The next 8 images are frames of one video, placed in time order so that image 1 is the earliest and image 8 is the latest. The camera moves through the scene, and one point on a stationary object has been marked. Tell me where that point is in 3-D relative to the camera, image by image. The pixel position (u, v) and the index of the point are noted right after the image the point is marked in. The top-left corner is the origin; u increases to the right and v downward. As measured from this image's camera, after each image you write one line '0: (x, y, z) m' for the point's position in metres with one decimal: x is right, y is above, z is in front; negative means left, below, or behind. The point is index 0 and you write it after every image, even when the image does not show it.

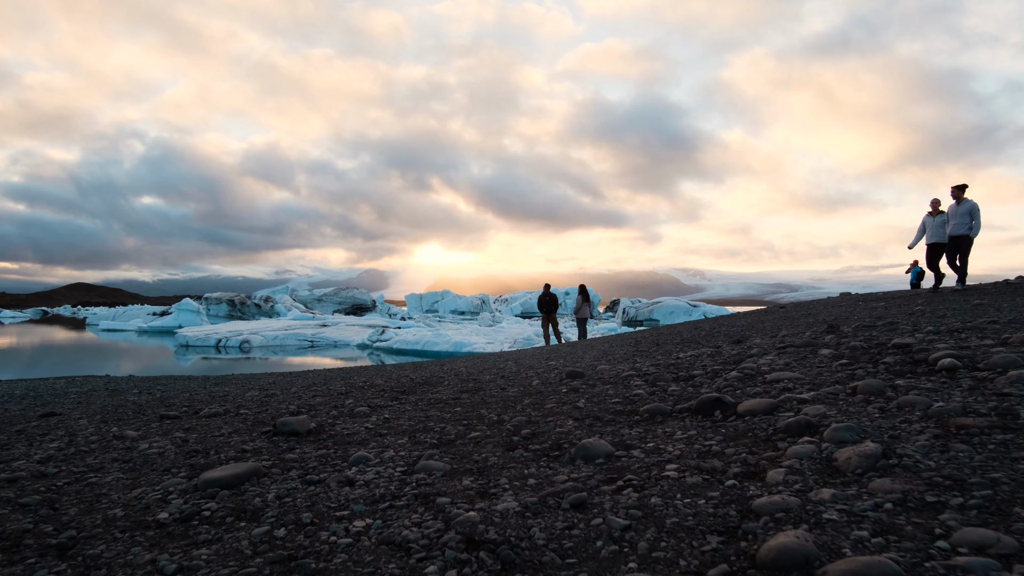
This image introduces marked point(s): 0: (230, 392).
0: (-7.0, -2.6, +11.2) m
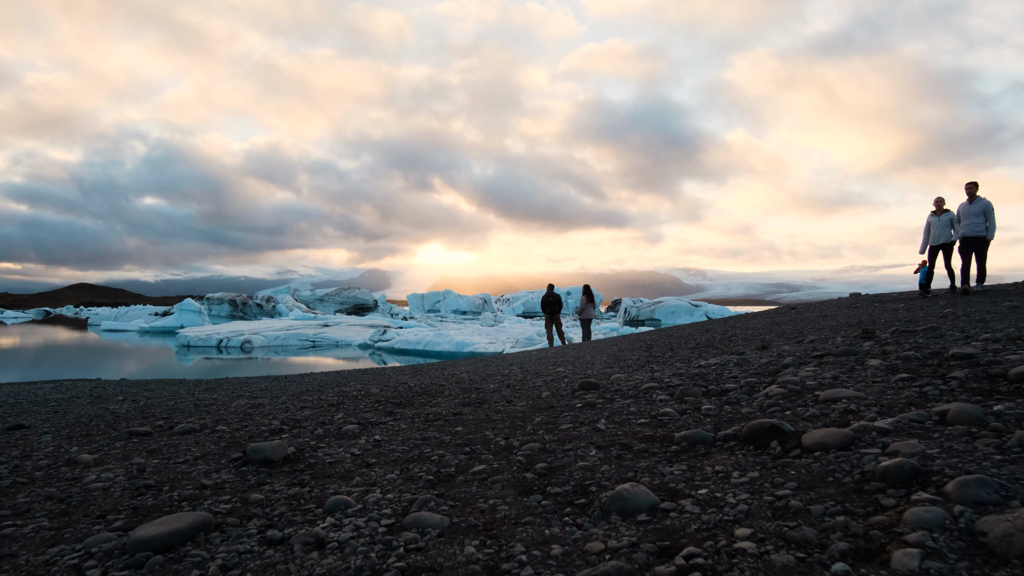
0: (-6.9, -2.6, +10.6) m
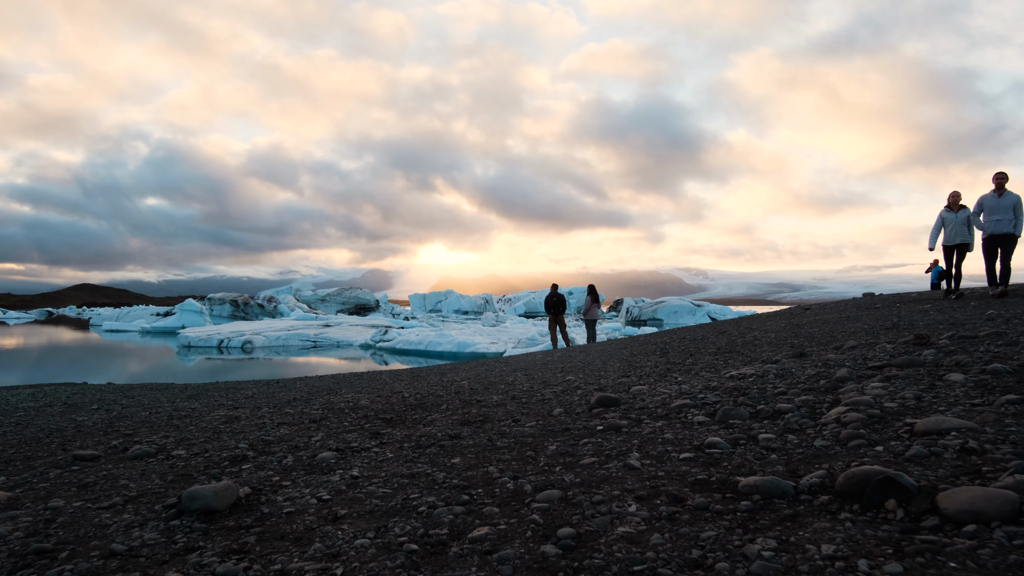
0: (-6.8, -2.6, +9.7) m
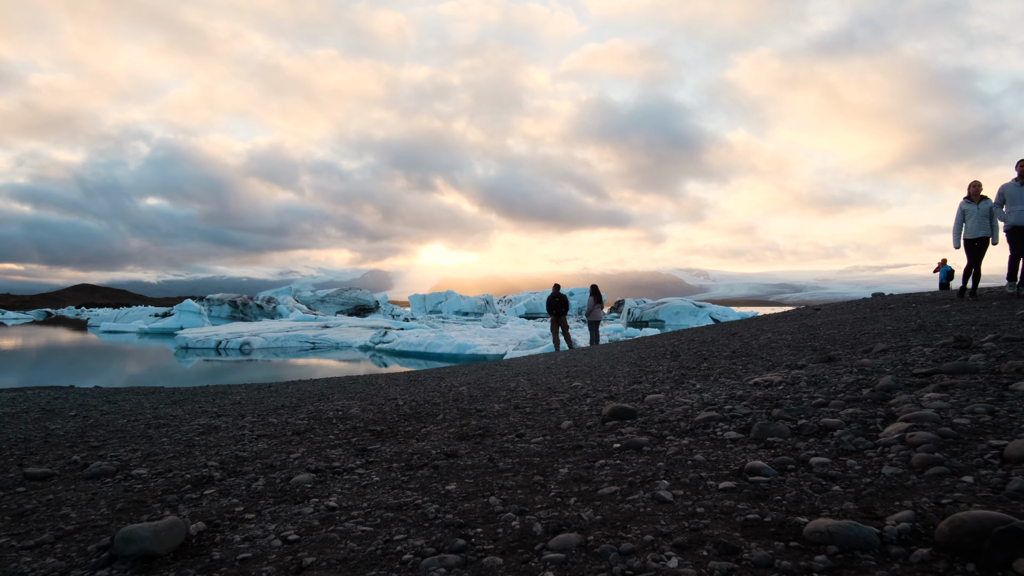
0: (-6.7, -2.6, +9.1) m
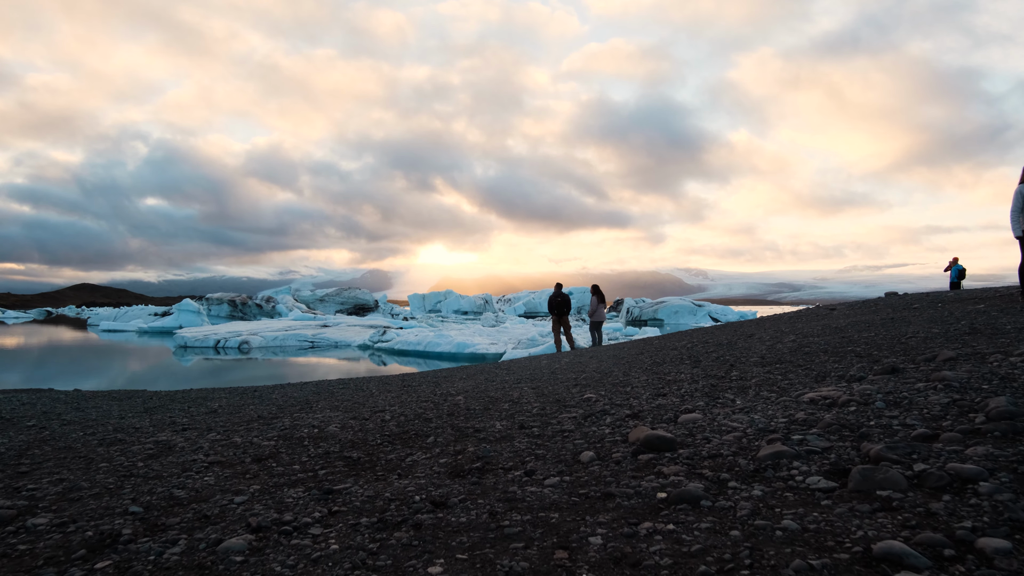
0: (-6.7, -2.6, +8.1) m
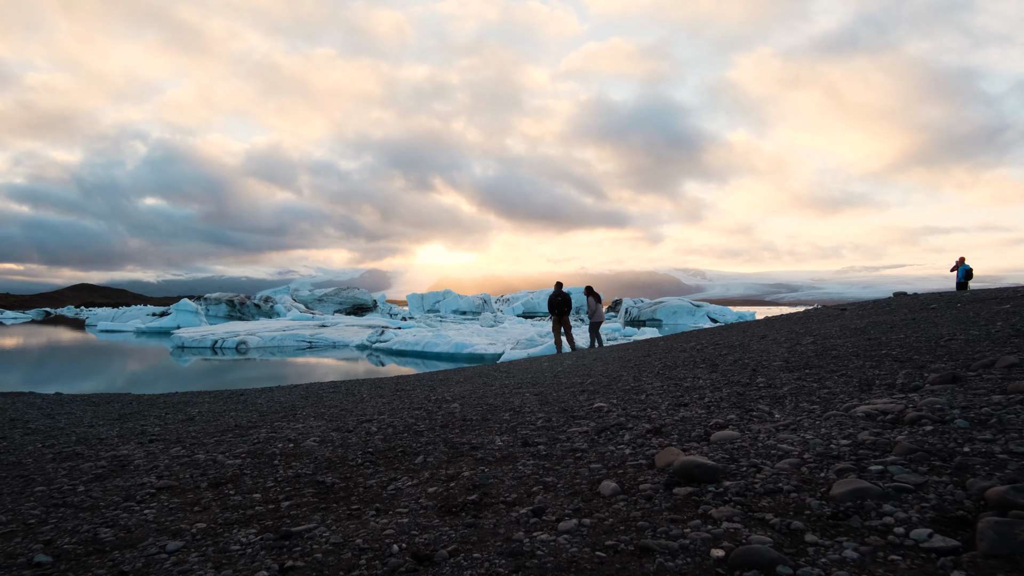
0: (-6.7, -2.5, +7.3) m
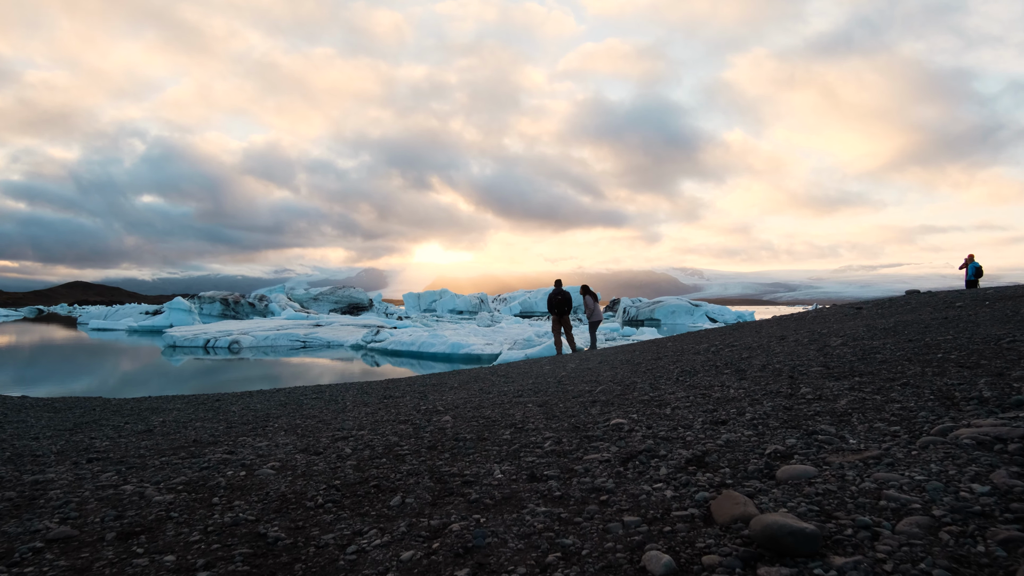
0: (-6.7, -2.4, +6.3) m
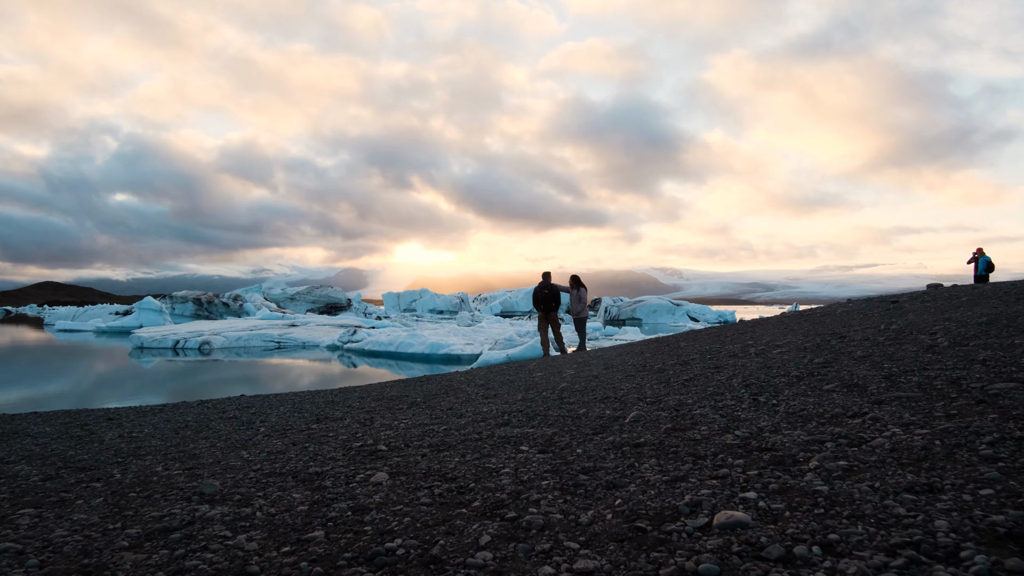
0: (-6.8, -2.1, +3.0) m
